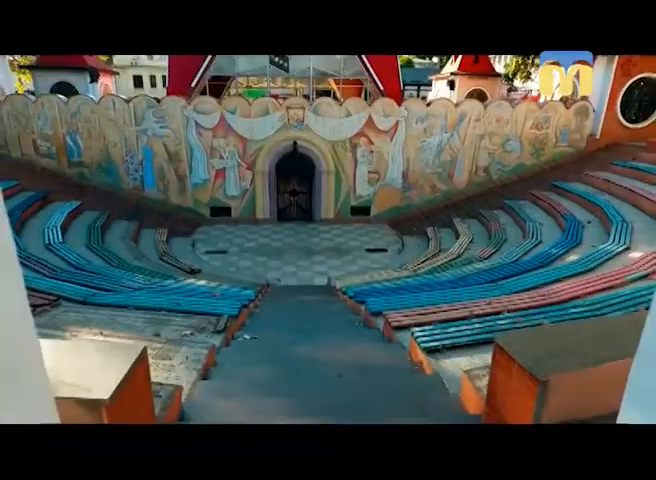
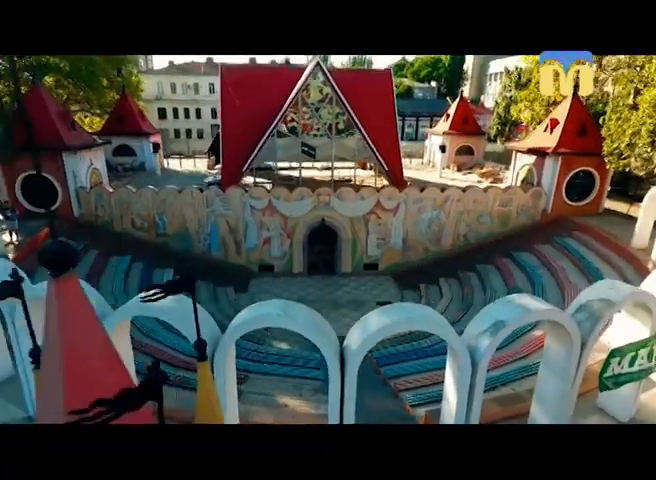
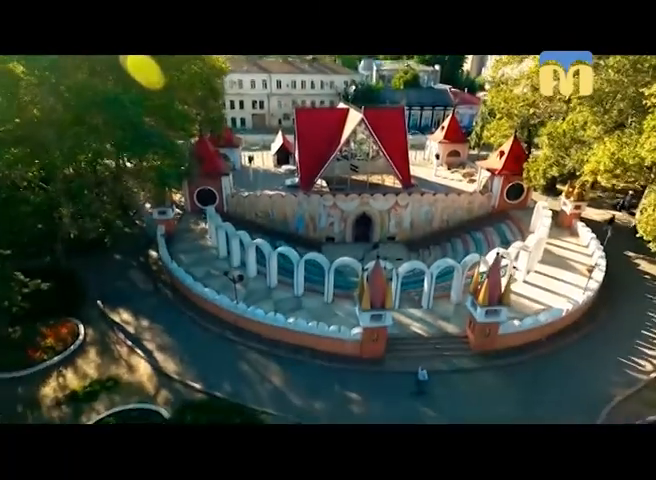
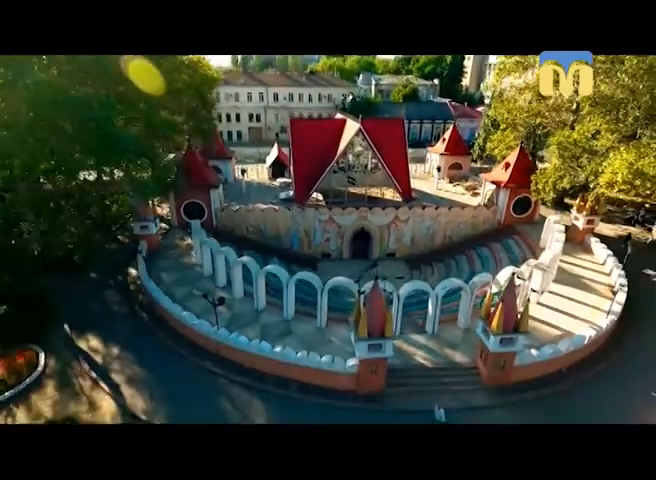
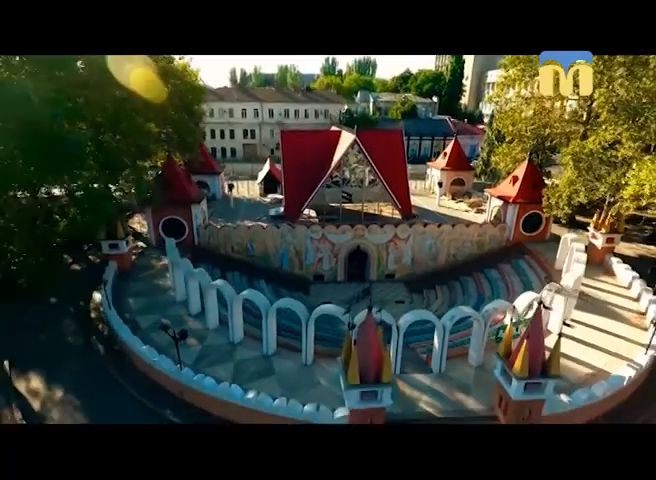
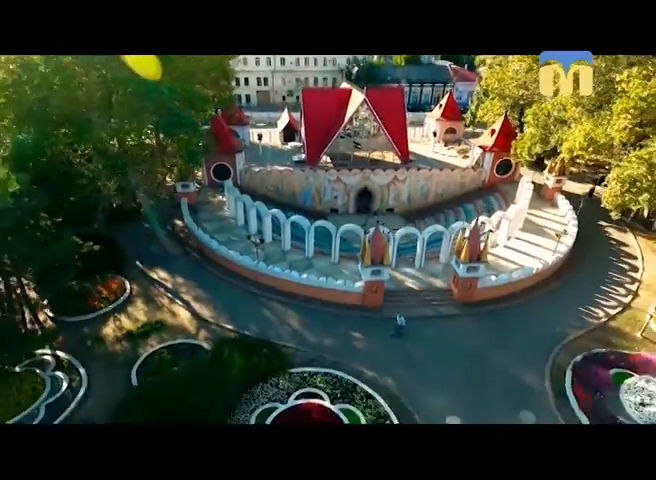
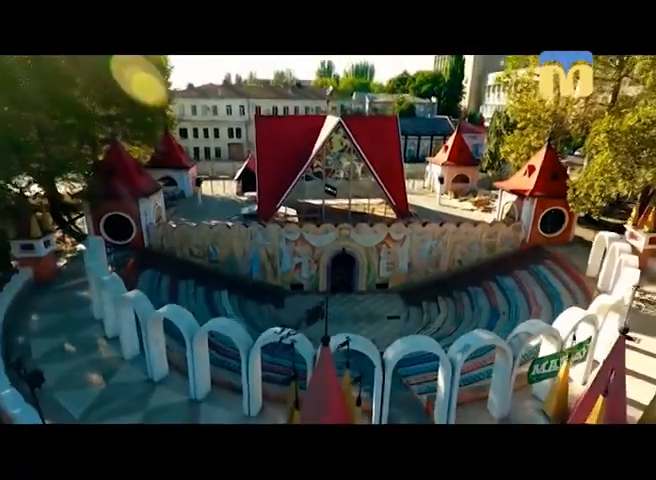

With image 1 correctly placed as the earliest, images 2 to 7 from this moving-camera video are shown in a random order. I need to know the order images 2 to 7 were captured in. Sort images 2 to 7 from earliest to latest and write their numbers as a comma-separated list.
2, 7, 5, 4, 3, 6
